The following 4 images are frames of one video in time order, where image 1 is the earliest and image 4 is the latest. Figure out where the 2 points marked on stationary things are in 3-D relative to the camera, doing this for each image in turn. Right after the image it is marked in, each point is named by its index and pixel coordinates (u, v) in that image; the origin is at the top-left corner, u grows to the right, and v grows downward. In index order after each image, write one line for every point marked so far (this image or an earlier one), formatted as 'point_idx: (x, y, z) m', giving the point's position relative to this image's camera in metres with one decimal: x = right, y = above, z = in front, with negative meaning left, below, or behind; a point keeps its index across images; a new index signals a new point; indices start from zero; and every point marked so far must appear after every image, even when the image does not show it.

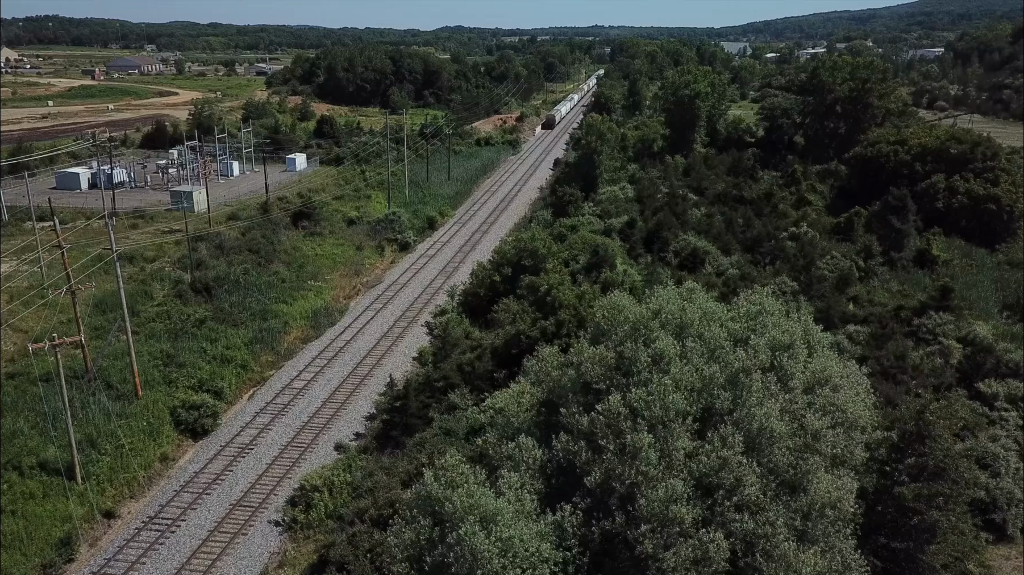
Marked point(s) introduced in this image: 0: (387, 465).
0: (-3.2, -4.6, +19.3) m
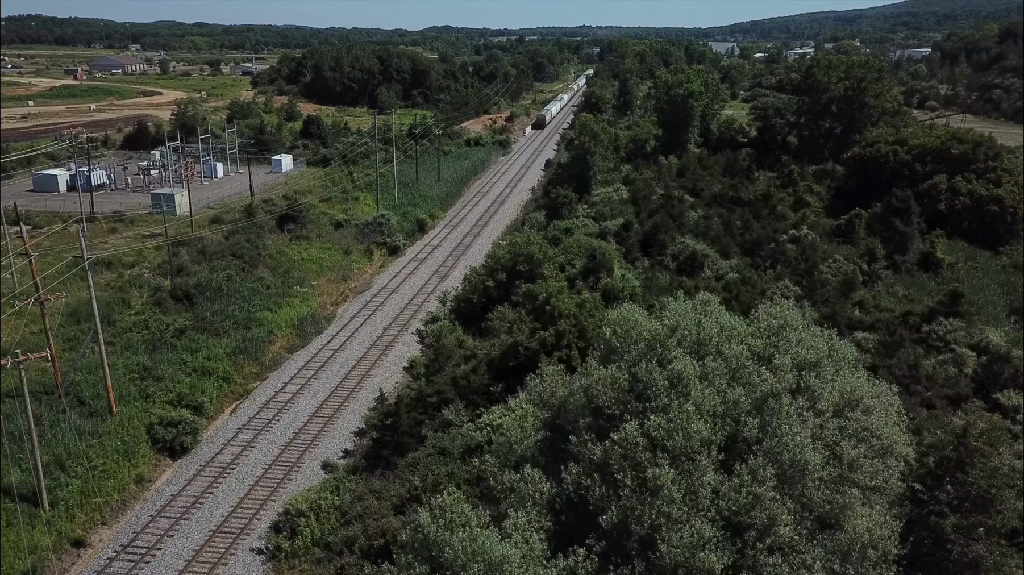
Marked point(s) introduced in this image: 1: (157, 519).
0: (-3.2, -4.8, +18.1) m
1: (-8.8, -5.8, +18.8) m
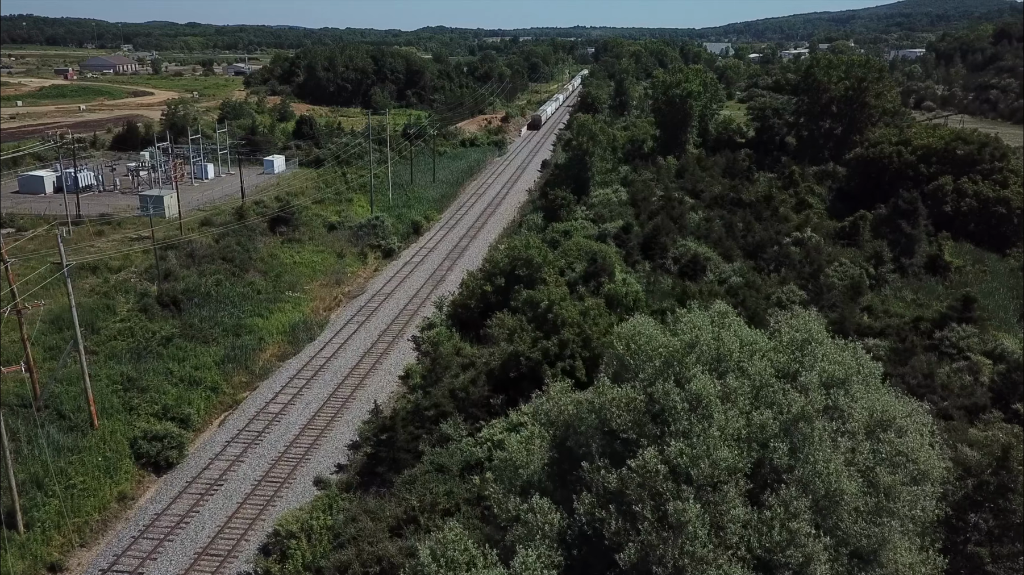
0: (-3.2, -5.0, +17.2) m
1: (-8.8, -6.0, +17.9) m
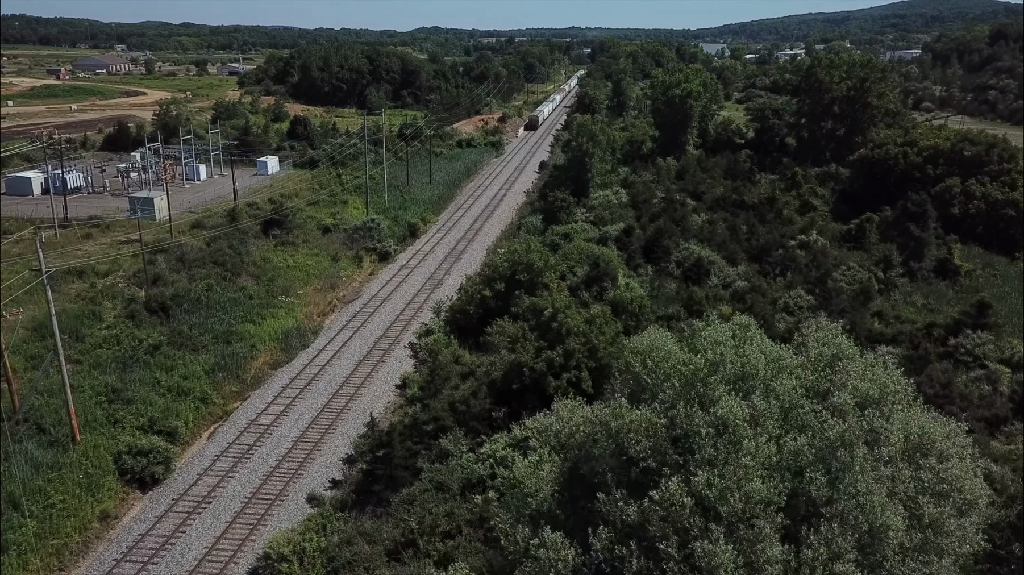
0: (-3.1, -5.2, +16.2) m
1: (-8.7, -6.2, +16.9) m
